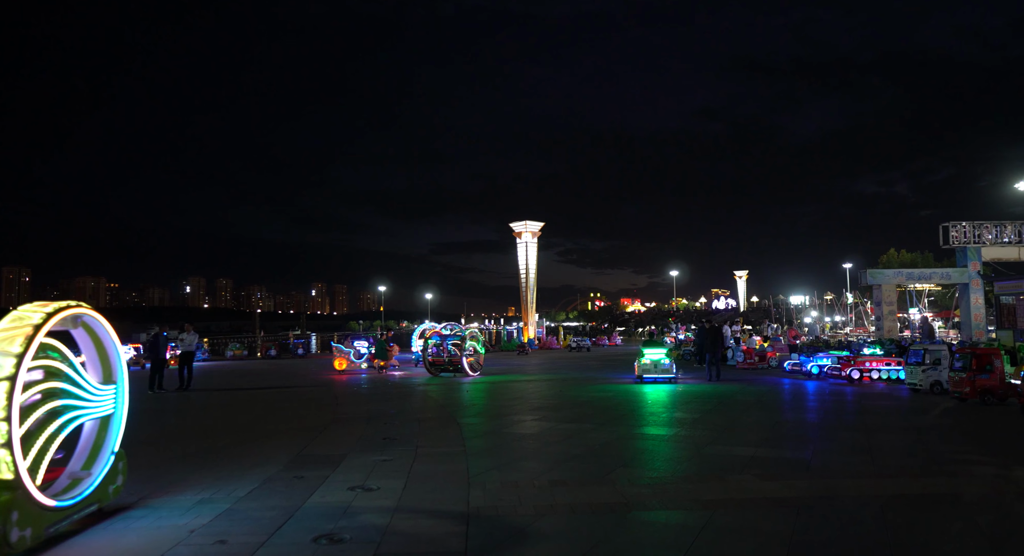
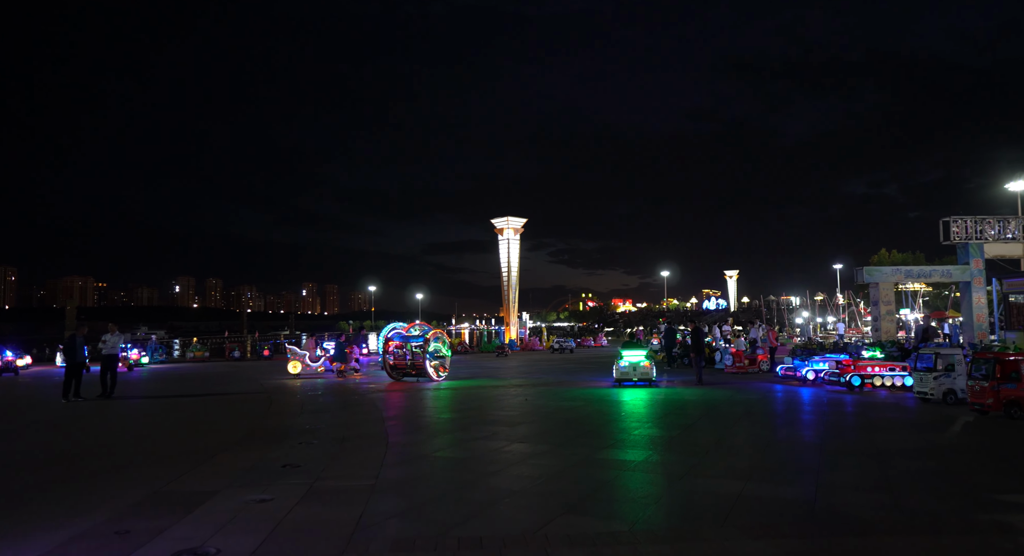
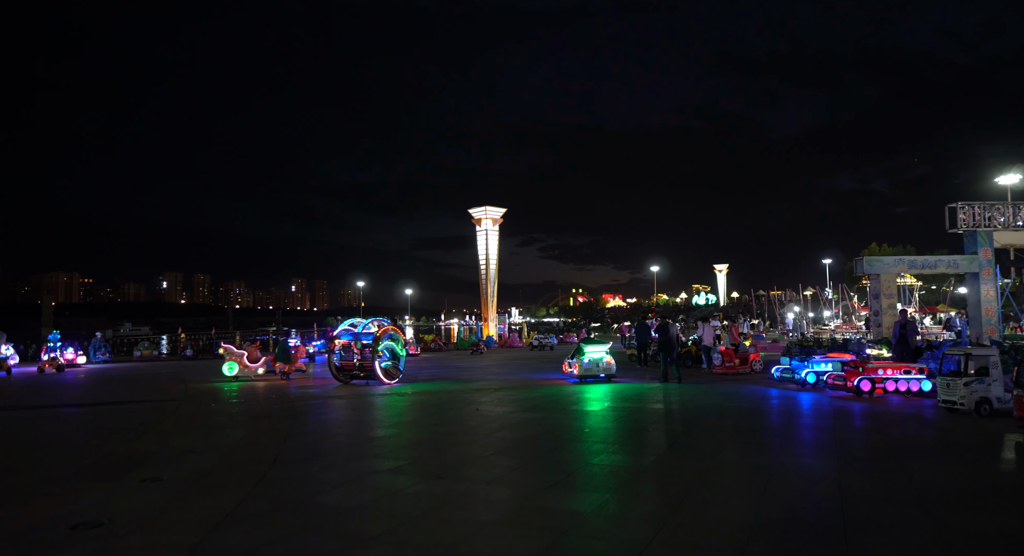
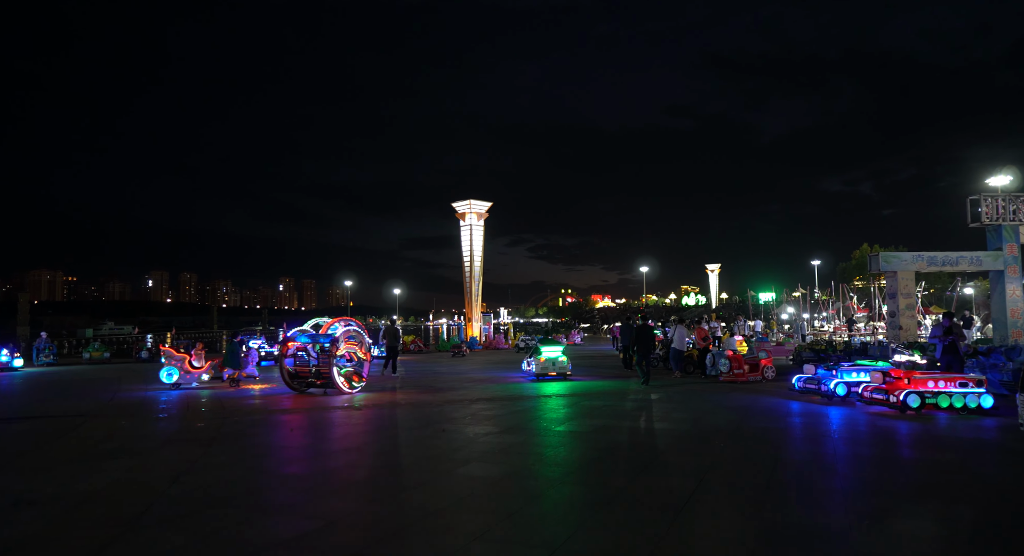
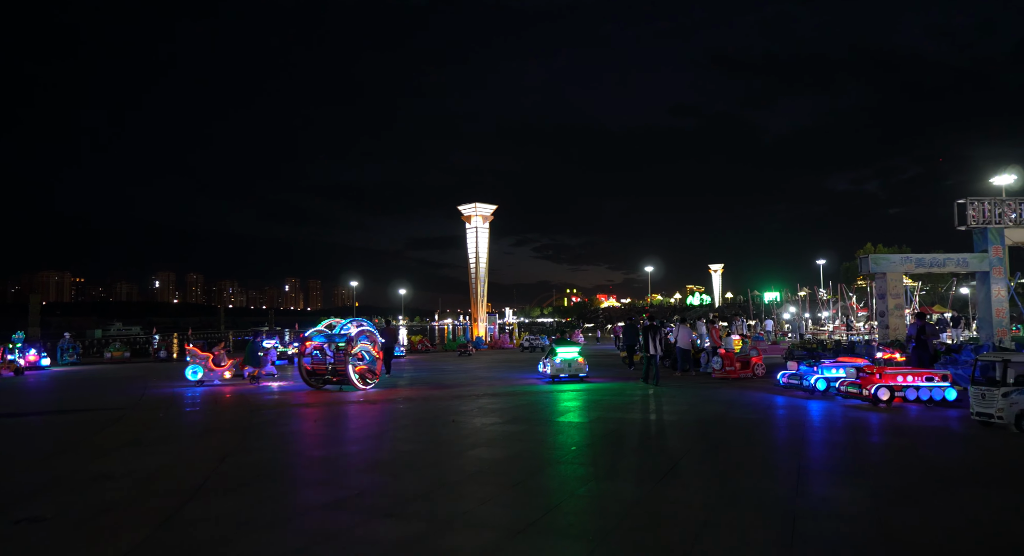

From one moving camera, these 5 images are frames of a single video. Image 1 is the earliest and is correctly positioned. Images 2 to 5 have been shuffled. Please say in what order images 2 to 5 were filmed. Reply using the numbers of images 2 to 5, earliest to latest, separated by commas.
2, 3, 5, 4
